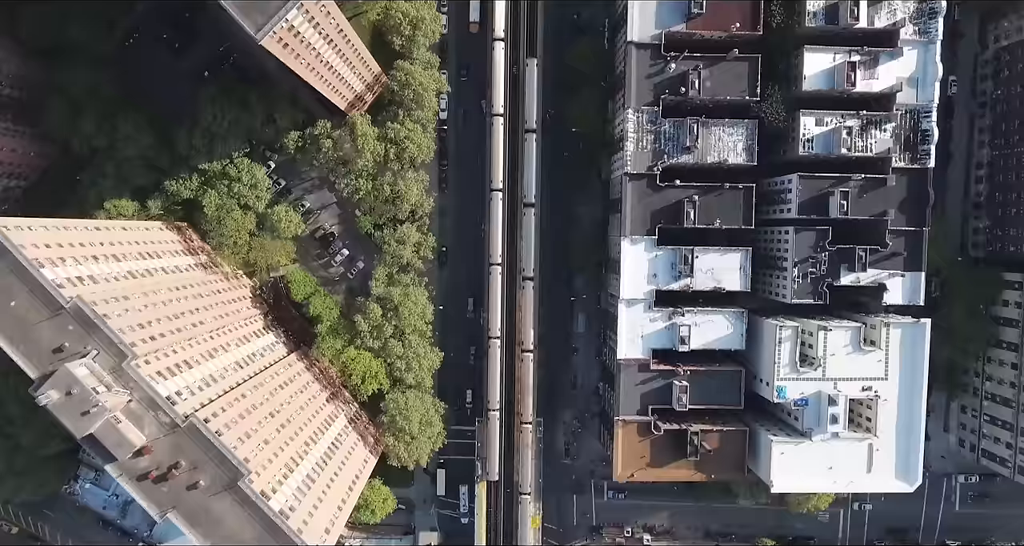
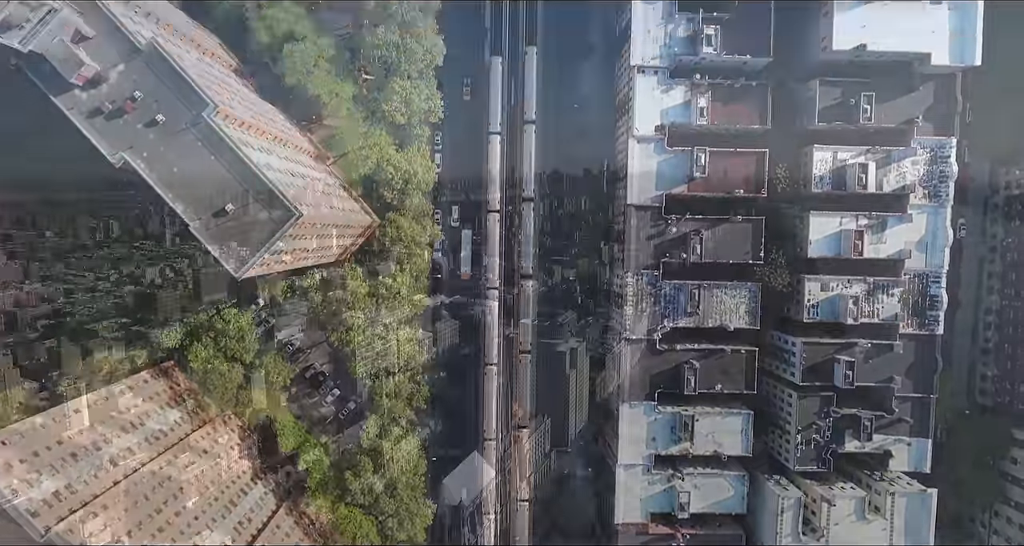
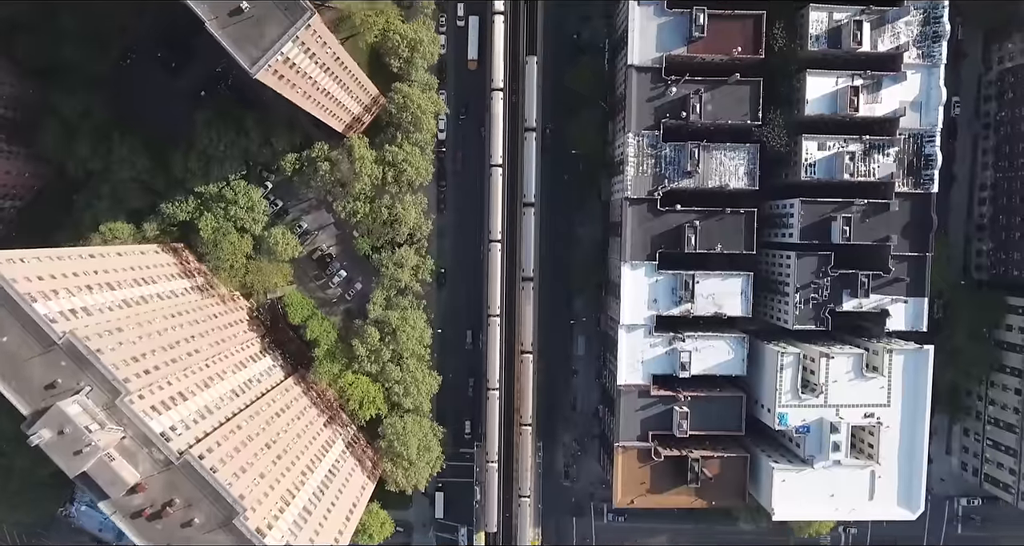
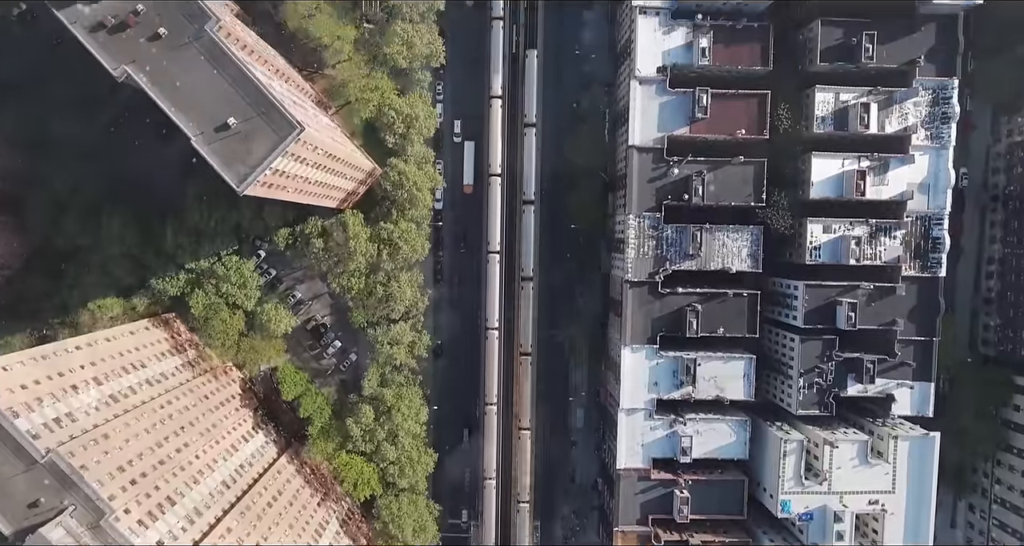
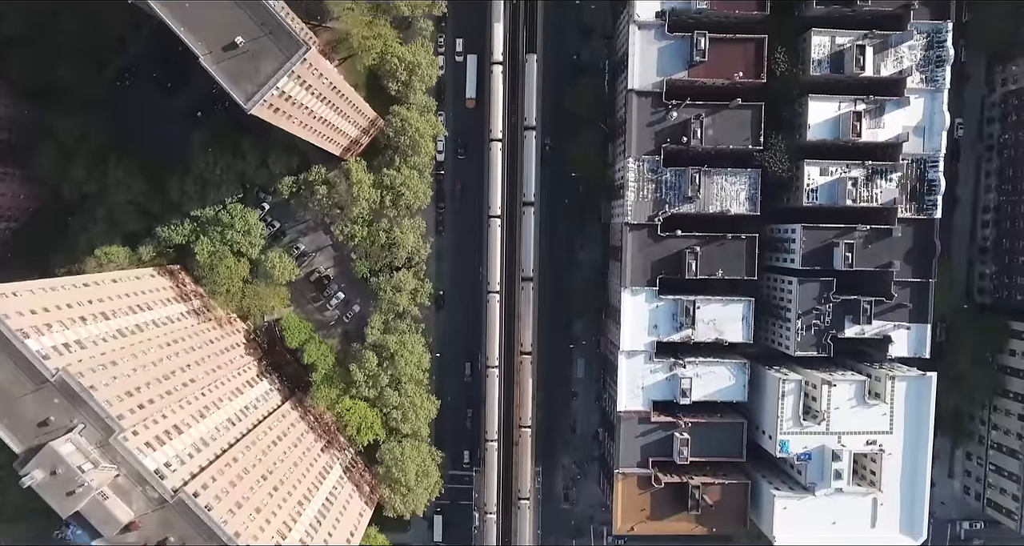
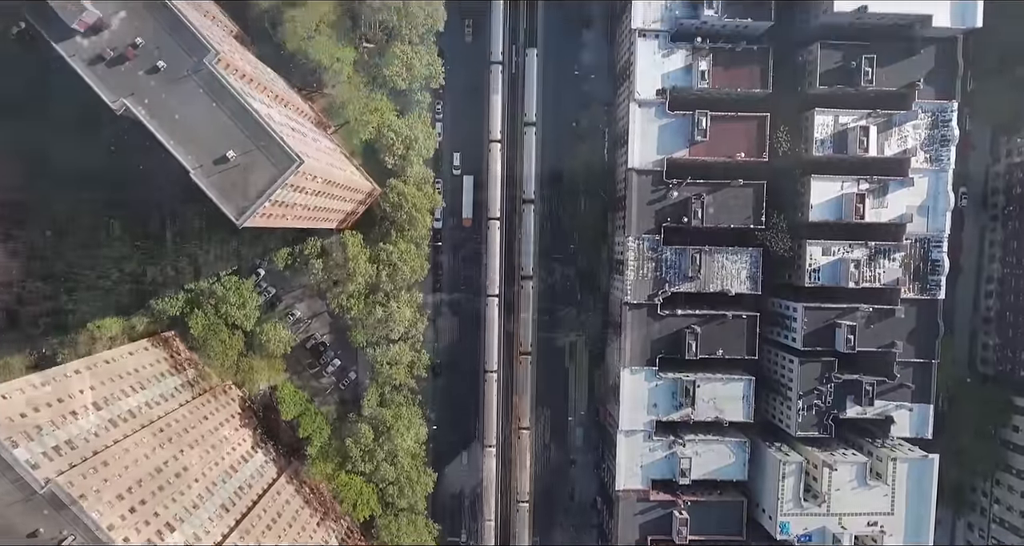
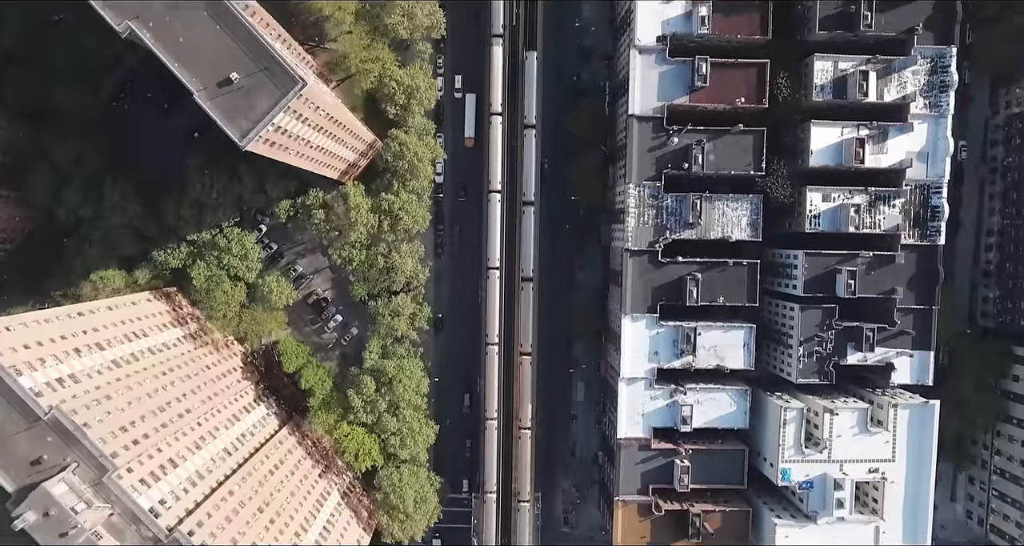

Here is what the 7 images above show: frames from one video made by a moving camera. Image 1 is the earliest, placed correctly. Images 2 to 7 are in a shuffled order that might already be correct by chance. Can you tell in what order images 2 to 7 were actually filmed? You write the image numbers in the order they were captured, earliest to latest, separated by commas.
3, 5, 7, 4, 6, 2
